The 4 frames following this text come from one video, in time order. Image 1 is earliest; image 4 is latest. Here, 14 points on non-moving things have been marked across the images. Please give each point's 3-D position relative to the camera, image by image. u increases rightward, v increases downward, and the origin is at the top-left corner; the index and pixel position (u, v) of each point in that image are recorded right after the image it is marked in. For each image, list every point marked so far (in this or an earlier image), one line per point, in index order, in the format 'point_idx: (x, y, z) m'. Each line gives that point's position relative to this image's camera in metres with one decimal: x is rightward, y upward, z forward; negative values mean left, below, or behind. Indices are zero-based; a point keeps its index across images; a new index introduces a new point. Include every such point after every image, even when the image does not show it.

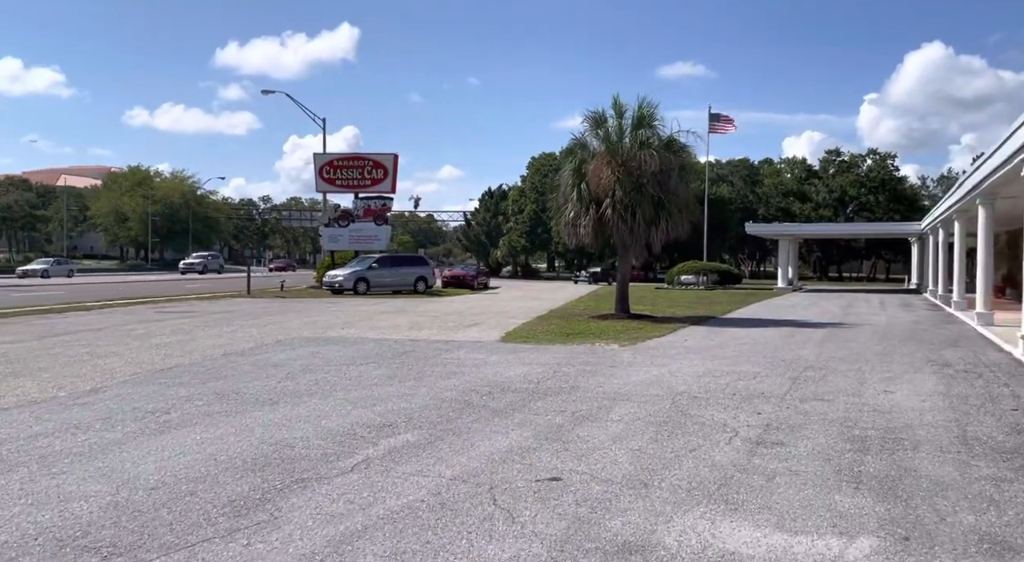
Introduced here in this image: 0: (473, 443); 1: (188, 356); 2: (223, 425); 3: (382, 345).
0: (-0.4, -1.5, +8.3) m
1: (-5.9, -1.3, +15.9) m
2: (-3.1, -1.5, +9.3) m
3: (-2.6, -1.3, +17.2) m
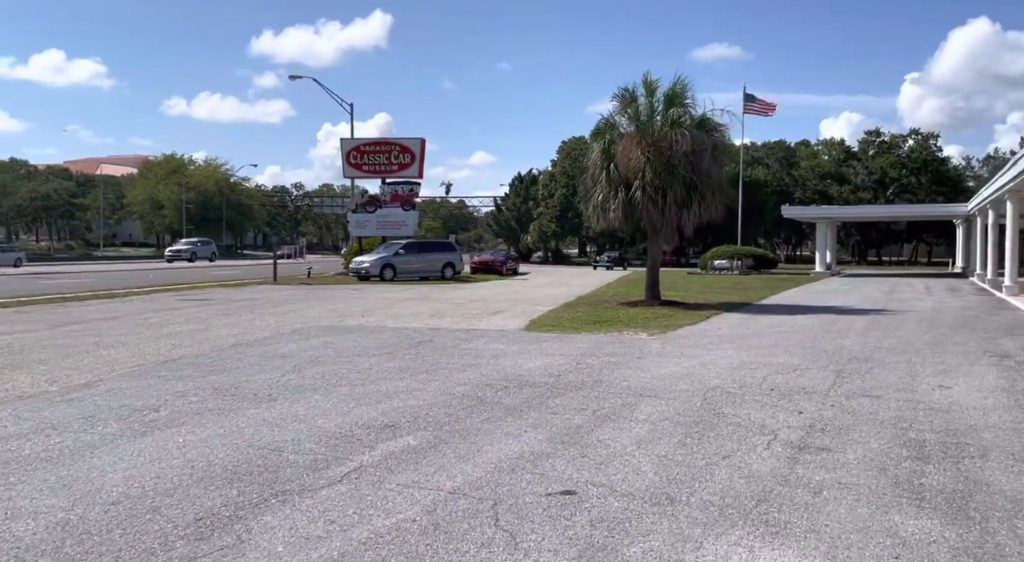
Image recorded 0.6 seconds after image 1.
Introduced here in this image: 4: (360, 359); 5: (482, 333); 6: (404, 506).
0: (-0.3, -1.4, +7.5) m
1: (-5.5, -1.1, +15.2) m
2: (-2.9, -1.4, +8.5) m
3: (-2.1, -1.0, +16.5) m
4: (-2.3, -1.2, +13.2) m
5: (-0.6, -1.0, +16.4) m
6: (-0.7, -1.5, +5.9) m
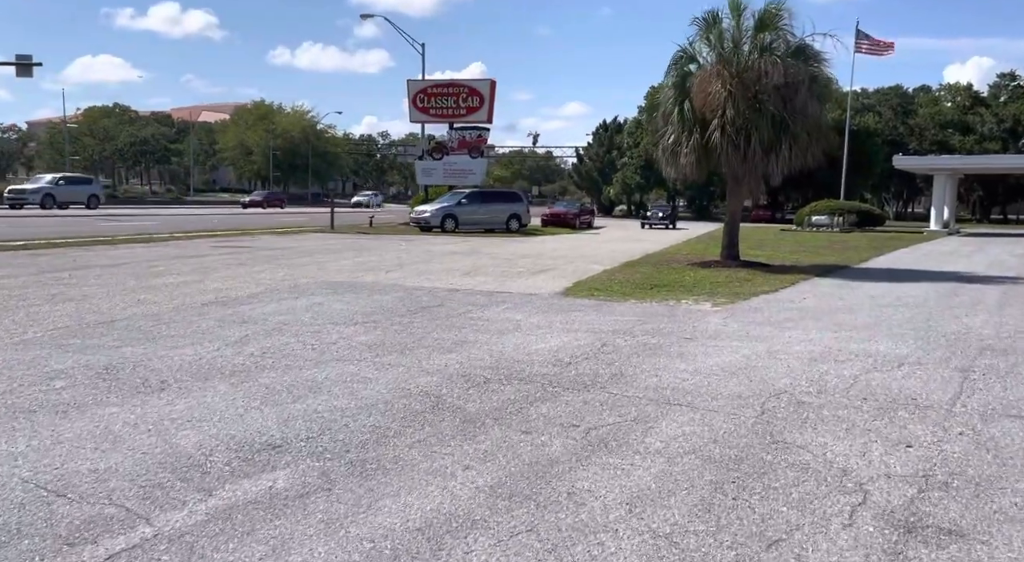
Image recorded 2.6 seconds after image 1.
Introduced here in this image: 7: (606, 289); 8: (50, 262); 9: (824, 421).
0: (-0.7, -1.2, +4.7) m
1: (-5.1, -0.3, +12.9) m
2: (-3.3, -1.0, +5.9) m
3: (-1.6, -0.2, +13.8) m
4: (-2.1, -0.6, +10.5) m
5: (-0.1, -0.3, +13.5) m
6: (-1.4, -1.3, +3.1) m
7: (+1.6, -0.1, +15.1) m
8: (-10.1, +0.4, +19.0) m
9: (+2.3, -1.0, +6.4) m
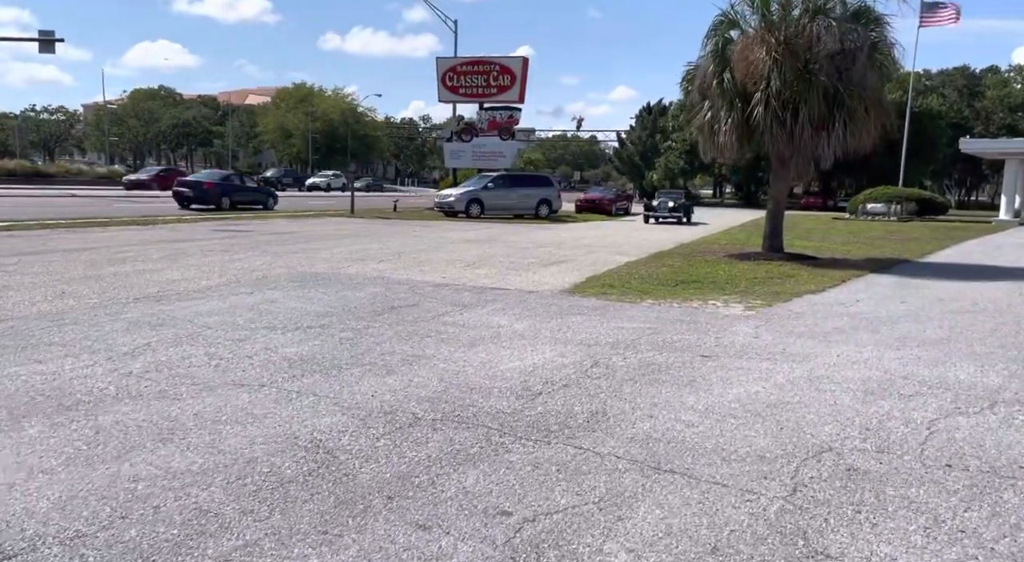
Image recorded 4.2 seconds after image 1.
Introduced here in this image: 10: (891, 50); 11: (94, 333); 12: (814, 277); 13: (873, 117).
0: (-1.3, -1.2, +2.6) m
1: (-5.2, -0.2, +11.0) m
2: (-3.8, -1.0, +4.0) m
3: (-1.7, -0.2, +11.7) m
4: (-2.4, -0.5, +8.5) m
5: (-0.2, -0.2, +11.4) m
6: (-2.0, -1.4, +1.1) m
7: (+1.6, -0.1, +12.9) m
8: (-9.9, +0.7, +17.4) m
9: (+1.8, -1.1, +4.2) m
10: (+7.8, +4.8, +18.0) m
11: (-4.0, -0.5, +8.5) m
12: (+4.9, +0.1, +14.2) m
13: (+7.4, +3.4, +18.0) m
